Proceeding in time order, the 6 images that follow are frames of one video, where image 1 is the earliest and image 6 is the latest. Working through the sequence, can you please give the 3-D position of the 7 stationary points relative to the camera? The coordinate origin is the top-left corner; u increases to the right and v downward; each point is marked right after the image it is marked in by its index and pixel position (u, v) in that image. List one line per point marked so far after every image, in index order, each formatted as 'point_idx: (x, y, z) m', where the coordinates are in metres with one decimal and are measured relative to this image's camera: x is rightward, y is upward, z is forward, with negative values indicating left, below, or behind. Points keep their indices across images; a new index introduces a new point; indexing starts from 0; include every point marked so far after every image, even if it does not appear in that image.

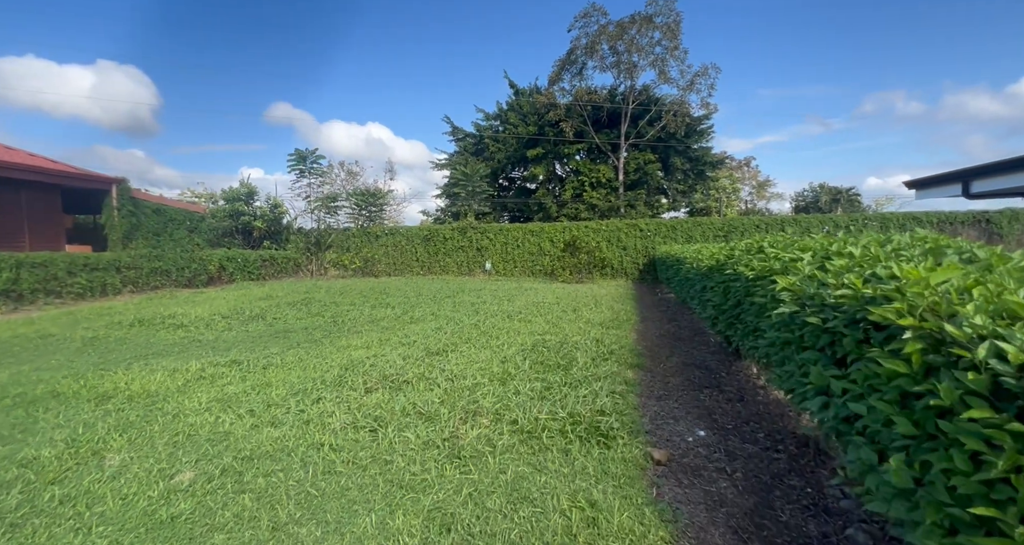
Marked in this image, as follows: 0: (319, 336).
0: (-2.6, -0.9, +5.7) m
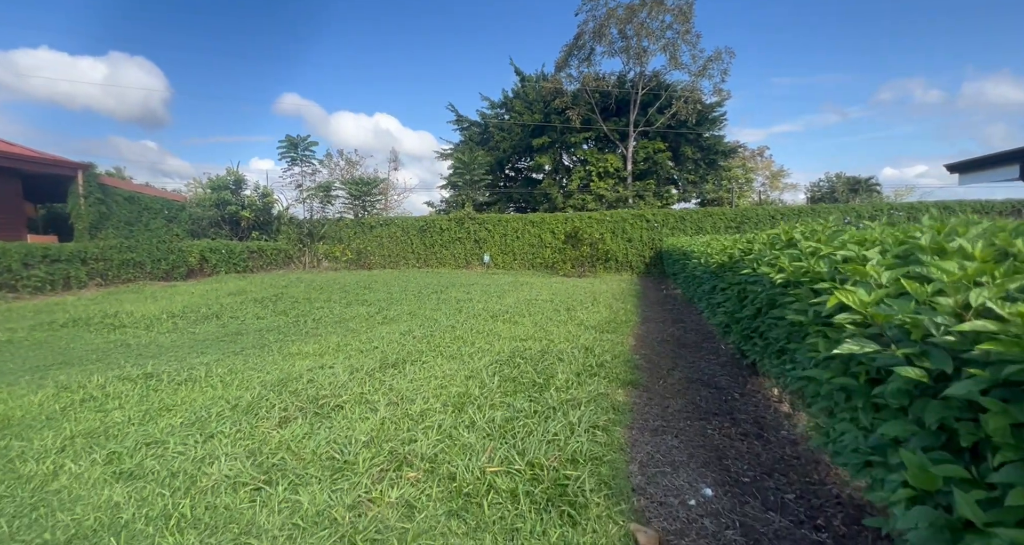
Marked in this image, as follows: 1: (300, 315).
0: (-2.9, -0.8, +5.0) m
1: (-3.2, -0.6, +6.4) m
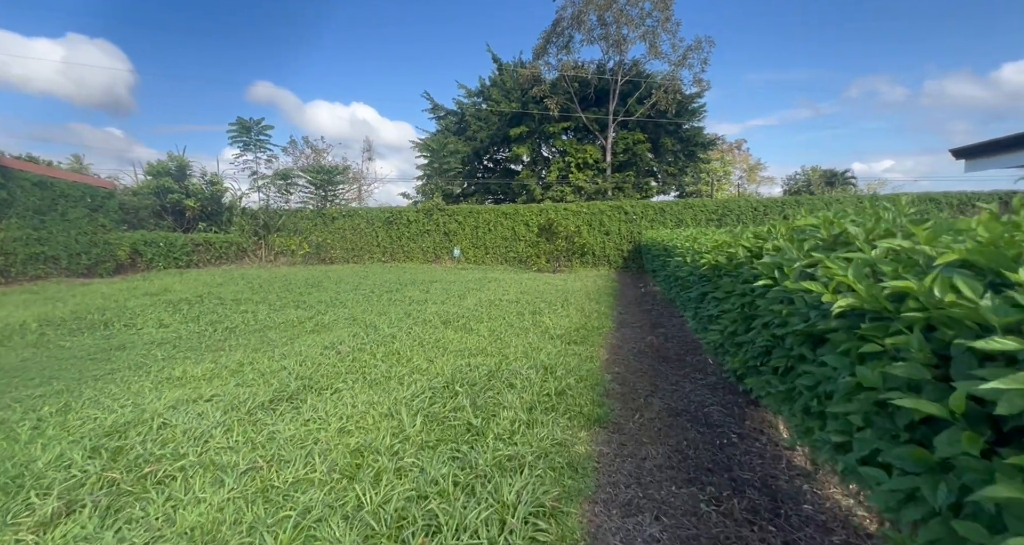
0: (-3.4, -0.8, +4.0) m
1: (-3.8, -0.6, +5.4) m
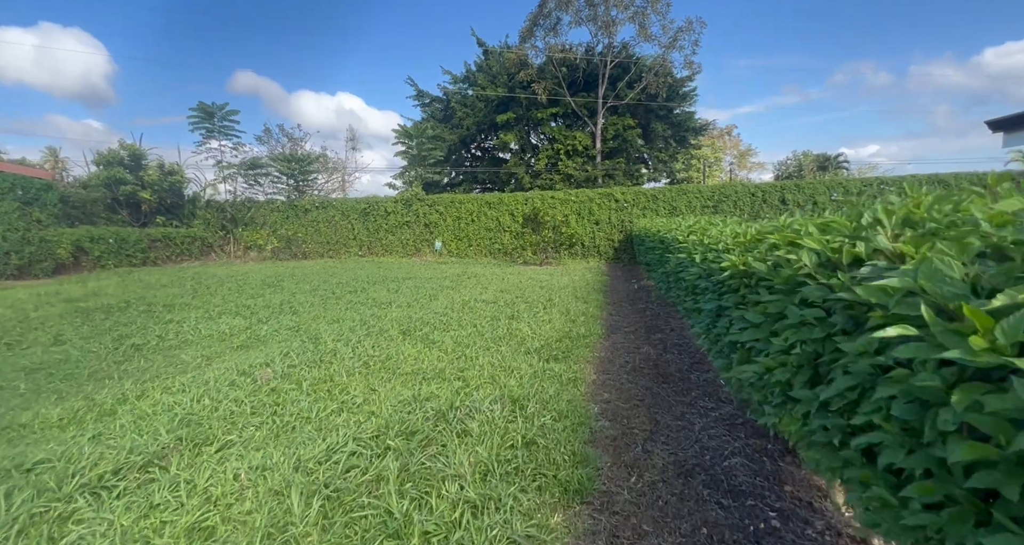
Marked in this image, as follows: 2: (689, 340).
0: (-3.7, -0.9, +3.1) m
1: (-4.1, -0.7, +4.5) m
2: (+1.9, -0.7, +4.7) m
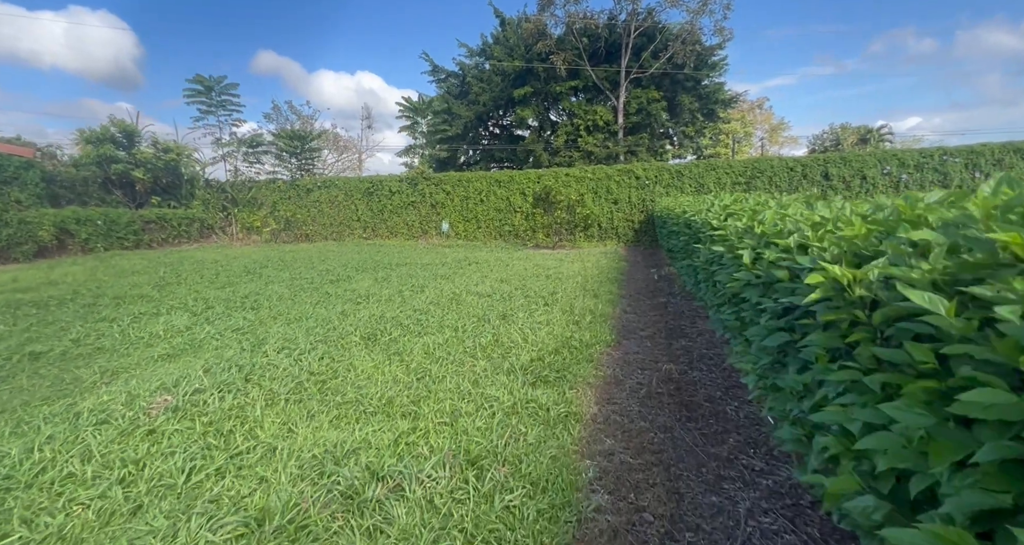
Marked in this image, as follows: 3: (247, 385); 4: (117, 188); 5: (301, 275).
0: (-3.8, -0.9, +2.4) m
1: (-4.2, -0.6, +3.8) m
2: (+1.8, -0.7, +3.7) m
3: (-1.8, -0.7, +2.9) m
4: (-11.6, +2.5, +12.5) m
5: (-3.6, 0.0, +7.2) m
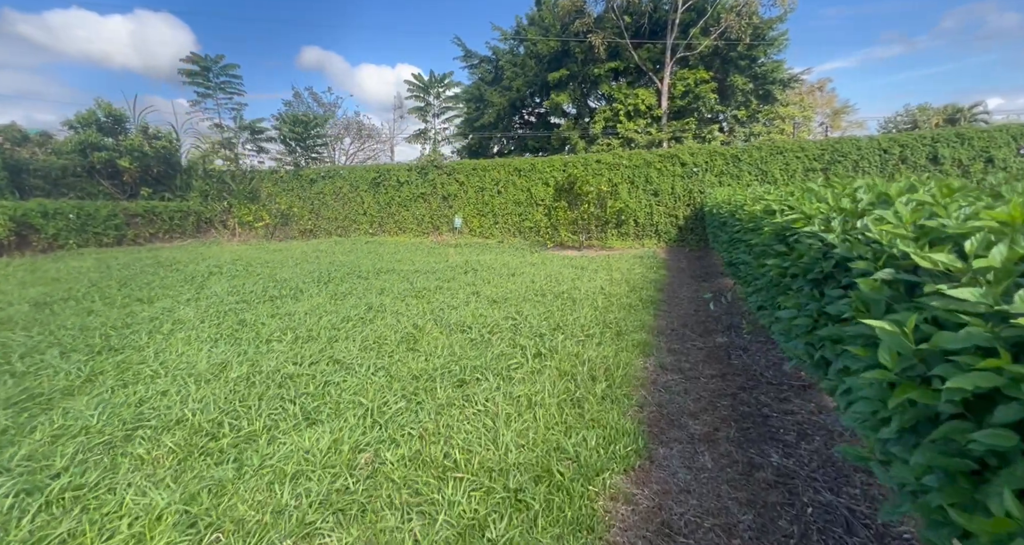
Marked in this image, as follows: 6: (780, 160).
0: (-4.3, -1.1, +1.0) m
1: (-4.5, -0.8, +2.3) m
2: (+1.5, -1.0, +1.8) m
3: (-2.2, -1.0, +1.2) m
4: (-11.0, +2.6, +11.6) m
5: (-3.6, -0.2, +5.8) m
6: (+6.2, +2.5, +9.7) m
